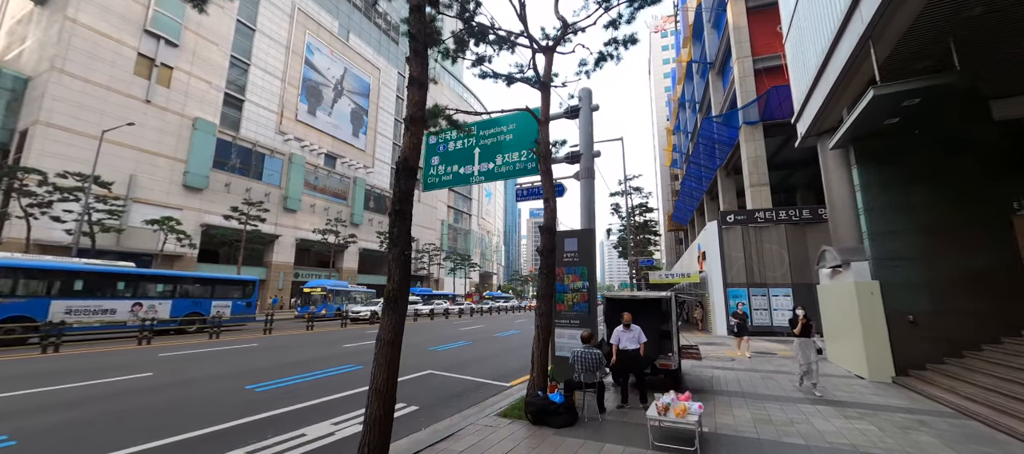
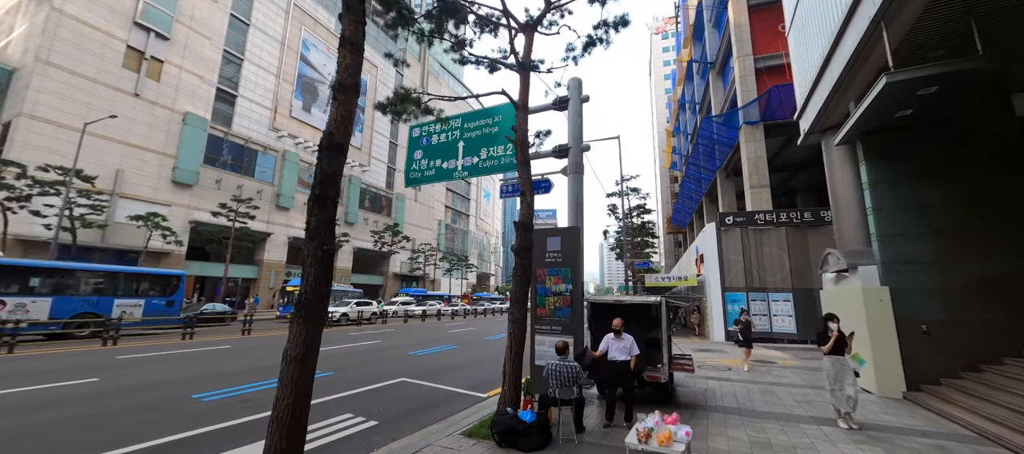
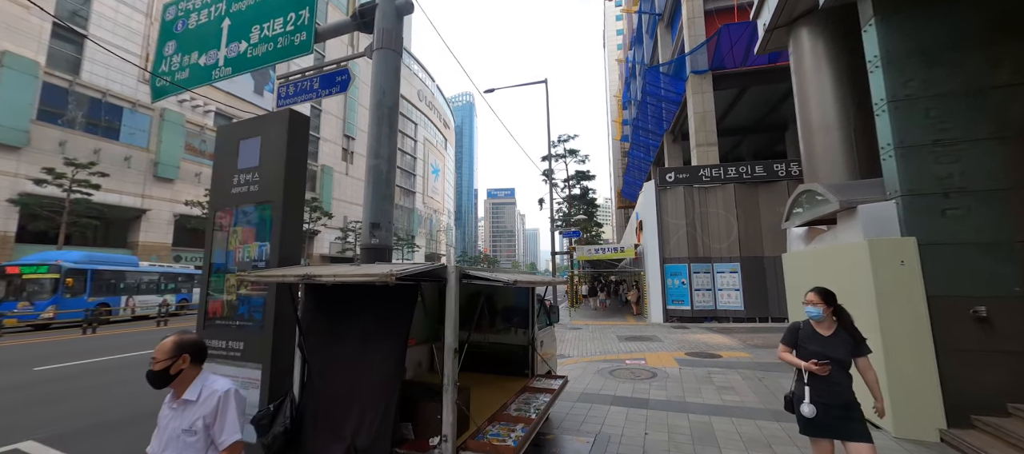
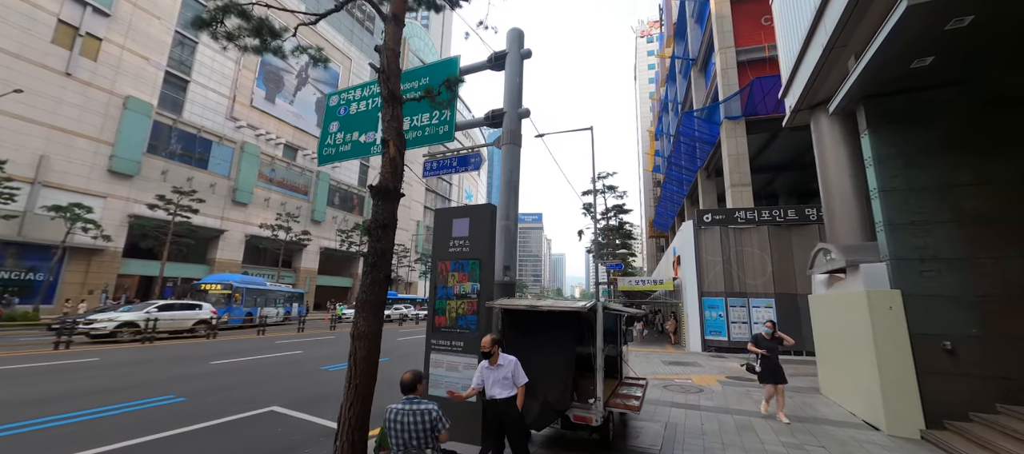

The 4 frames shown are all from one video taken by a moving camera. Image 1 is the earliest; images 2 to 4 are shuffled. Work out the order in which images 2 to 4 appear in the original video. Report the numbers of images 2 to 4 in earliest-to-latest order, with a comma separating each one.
2, 4, 3
